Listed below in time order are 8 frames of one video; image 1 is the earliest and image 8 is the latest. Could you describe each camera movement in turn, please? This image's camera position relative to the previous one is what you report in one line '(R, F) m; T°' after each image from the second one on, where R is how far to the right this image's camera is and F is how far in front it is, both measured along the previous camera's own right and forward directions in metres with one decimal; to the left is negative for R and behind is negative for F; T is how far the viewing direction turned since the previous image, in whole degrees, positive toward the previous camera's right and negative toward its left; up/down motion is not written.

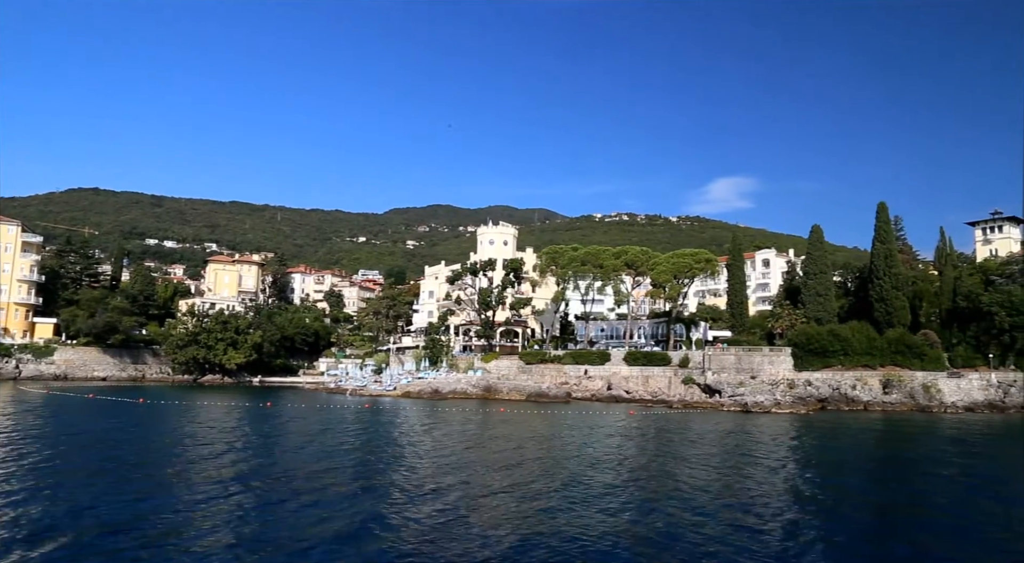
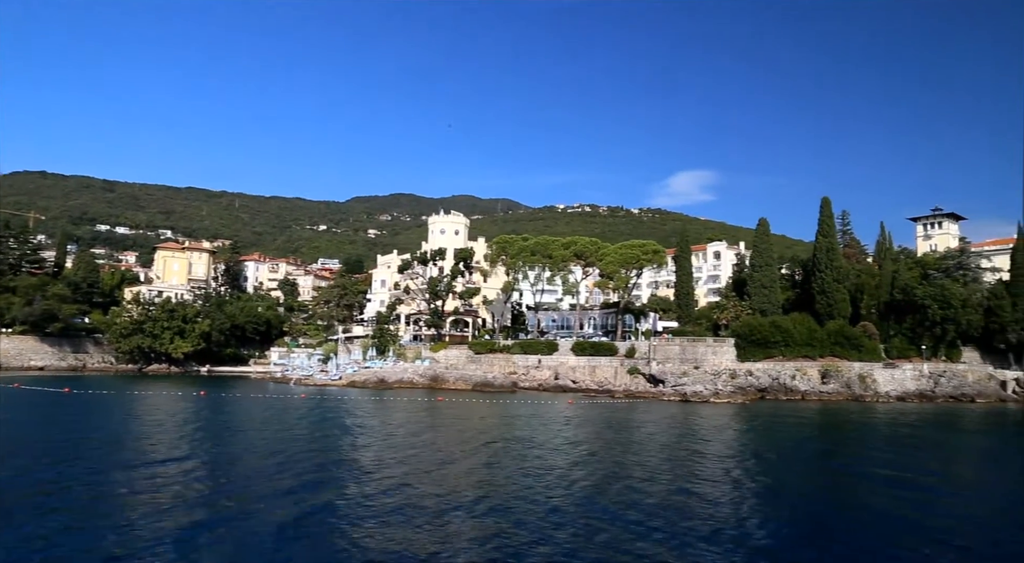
(+1.0, 0.0) m; +3°
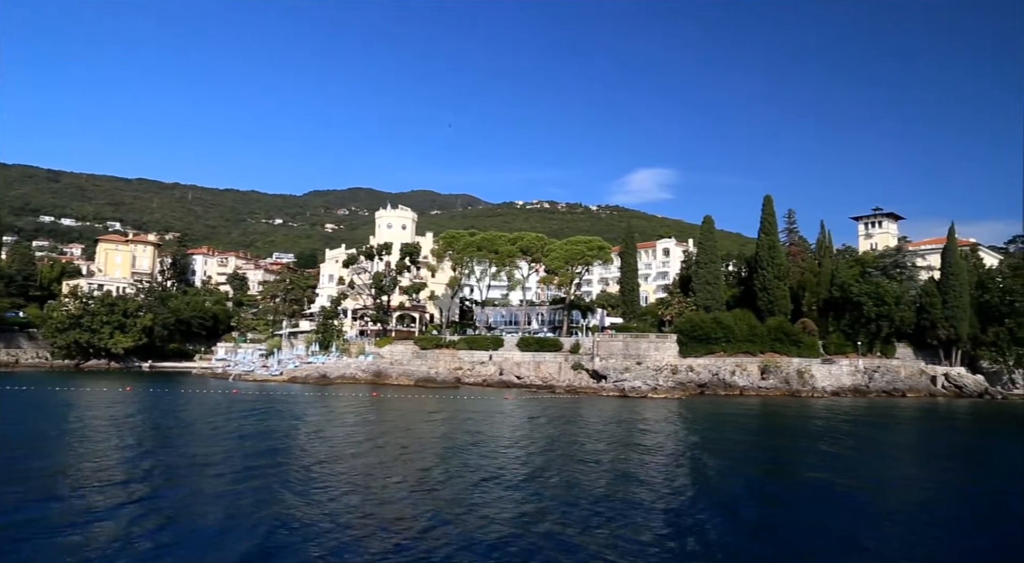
(+1.0, +0.1) m; +3°
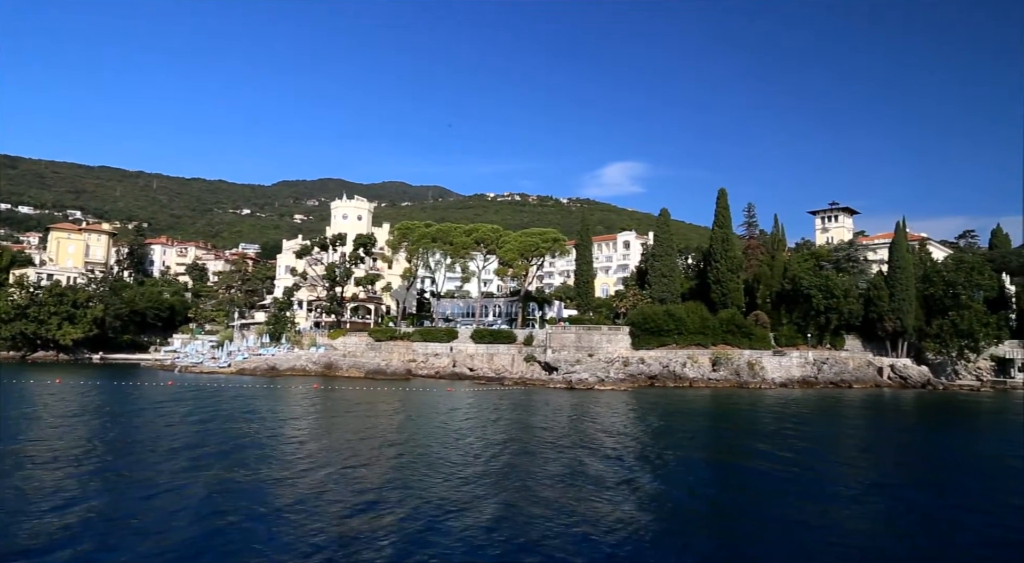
(+1.3, +0.2) m; +2°
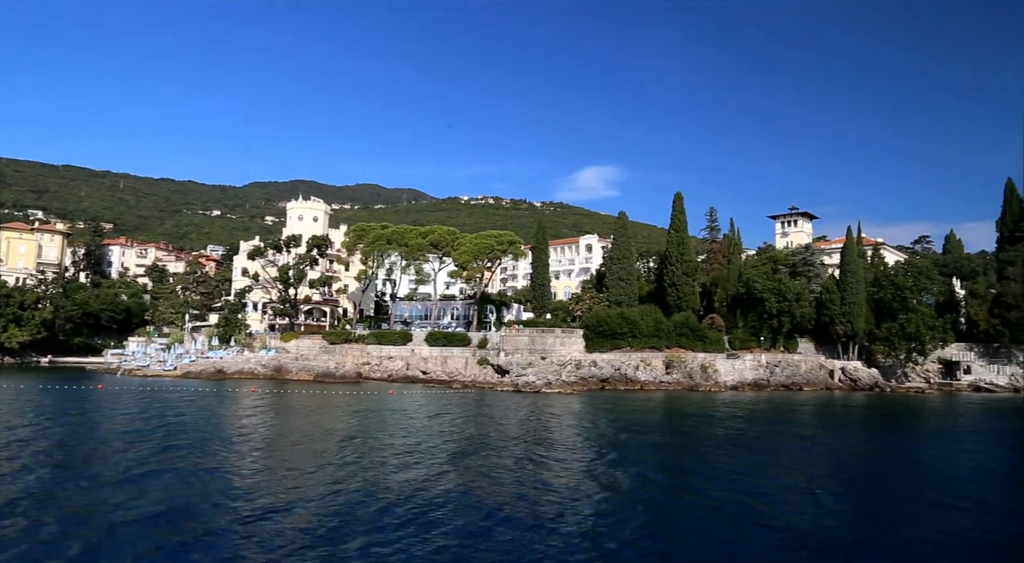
(+1.4, +0.3) m; +2°
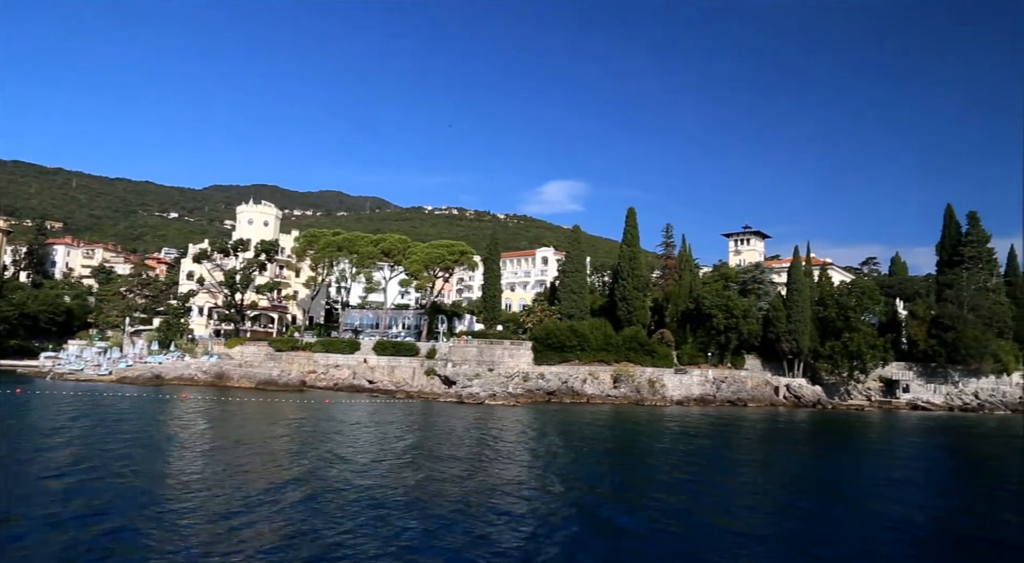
(+0.8, +0.2) m; +3°
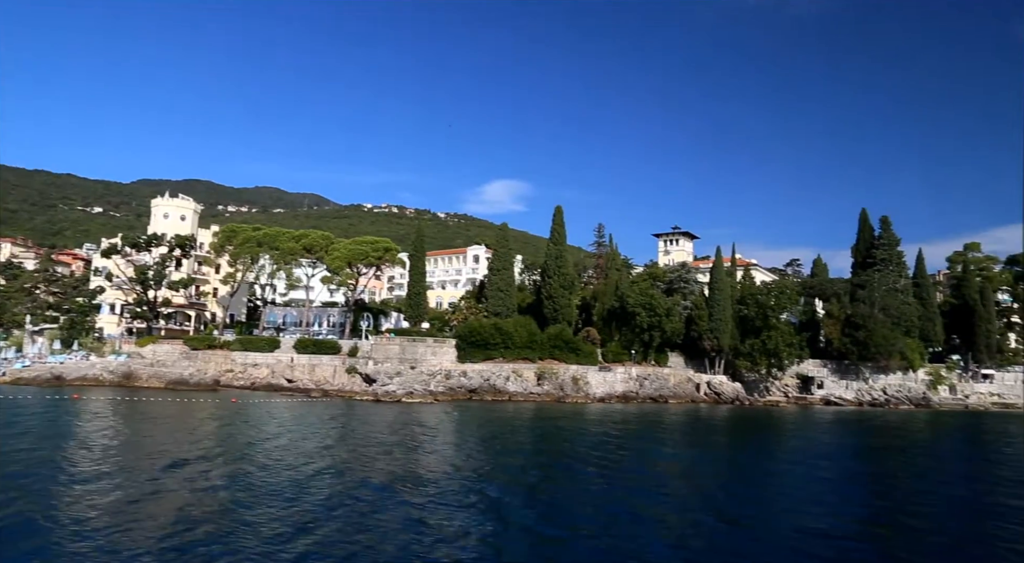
(+1.2, +0.2) m; +5°
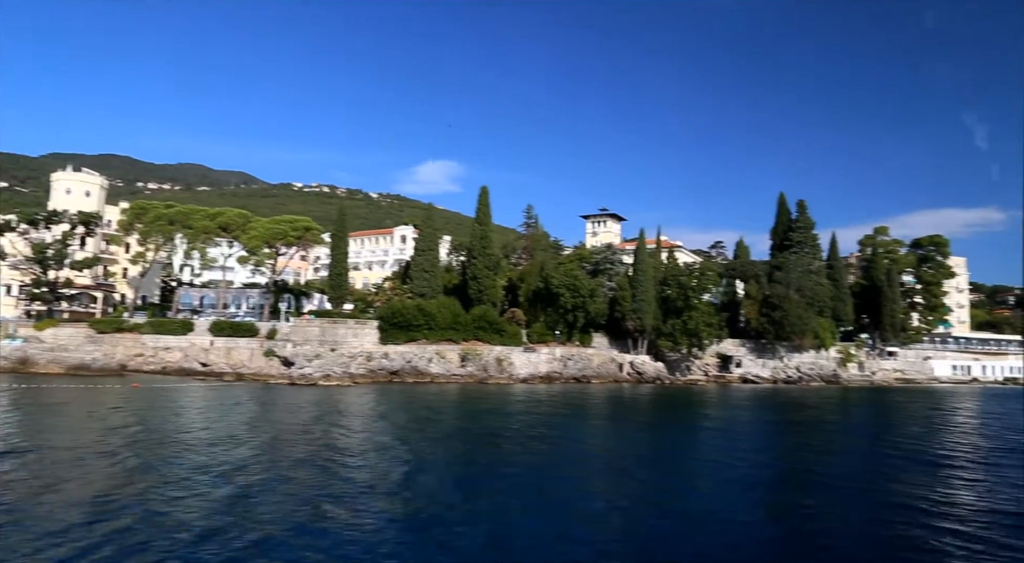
(+0.7, +0.4) m; +5°
